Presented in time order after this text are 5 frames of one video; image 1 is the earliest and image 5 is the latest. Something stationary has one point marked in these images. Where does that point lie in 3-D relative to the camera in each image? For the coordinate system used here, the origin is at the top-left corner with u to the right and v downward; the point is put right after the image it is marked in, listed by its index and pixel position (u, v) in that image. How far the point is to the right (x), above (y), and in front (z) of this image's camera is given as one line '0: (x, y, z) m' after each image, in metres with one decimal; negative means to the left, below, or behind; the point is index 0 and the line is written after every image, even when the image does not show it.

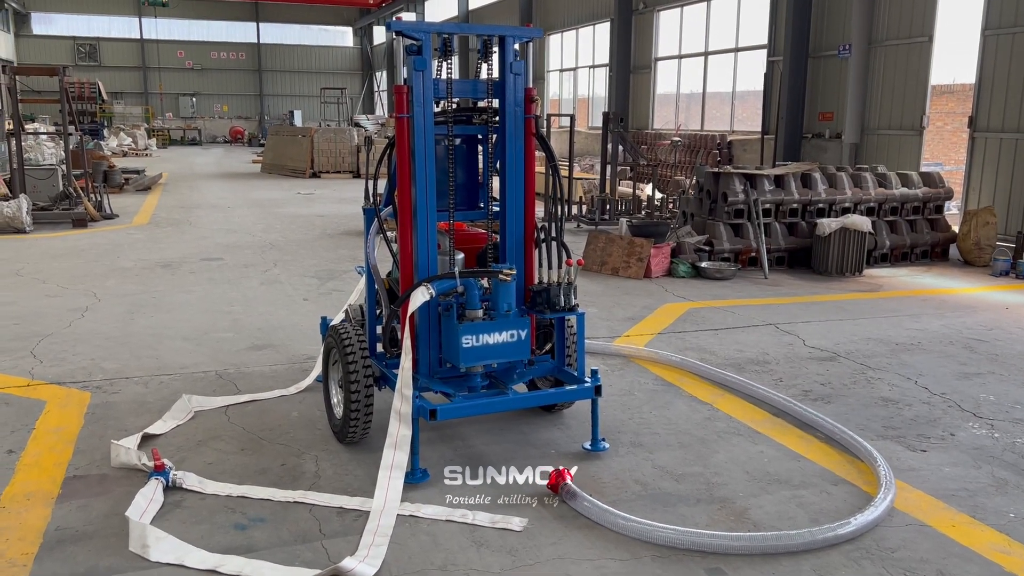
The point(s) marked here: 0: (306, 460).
0: (-0.9, -0.7, +3.7) m
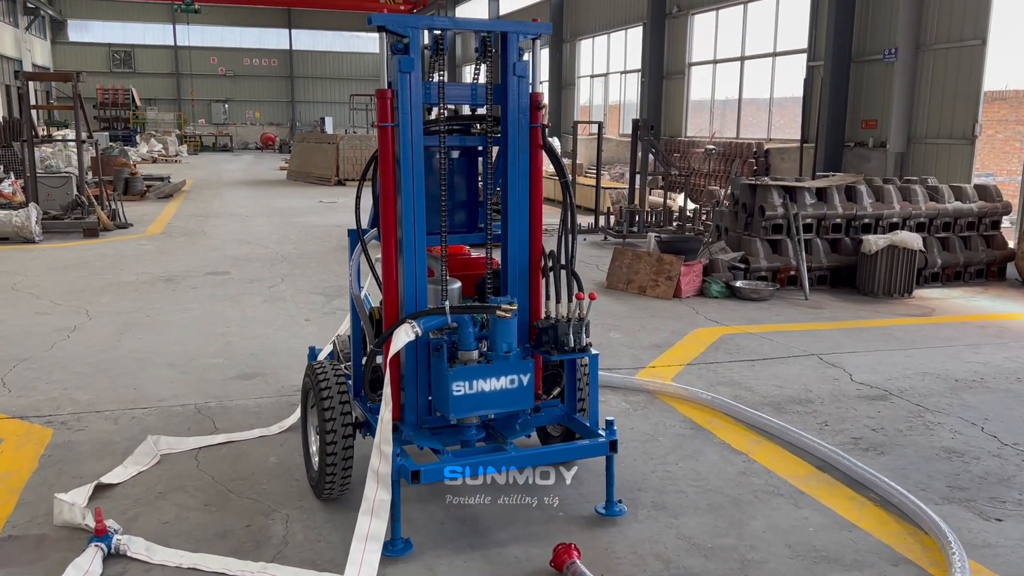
0: (-0.9, -0.9, +3.2) m
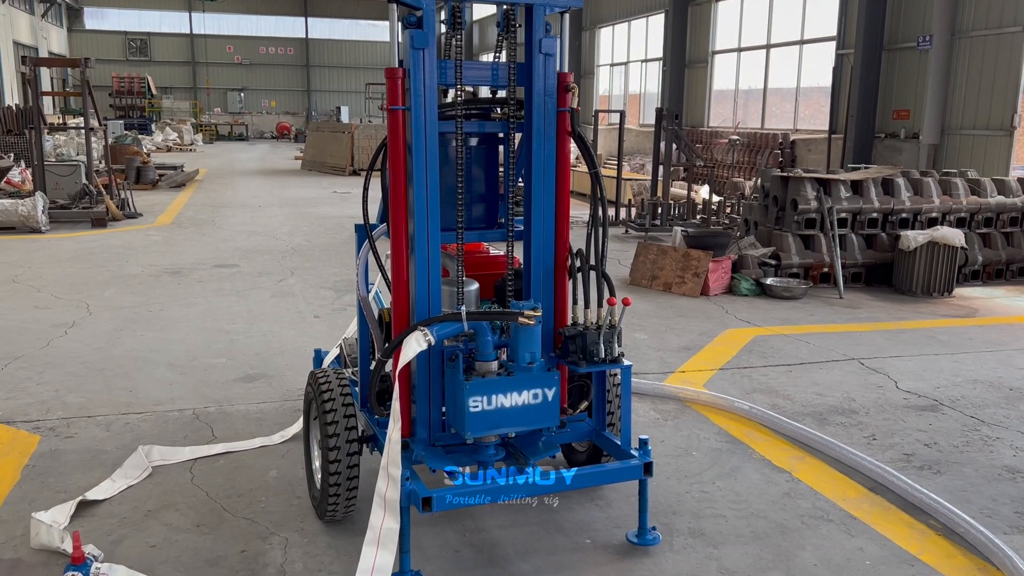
0: (-0.8, -0.9, +2.9) m
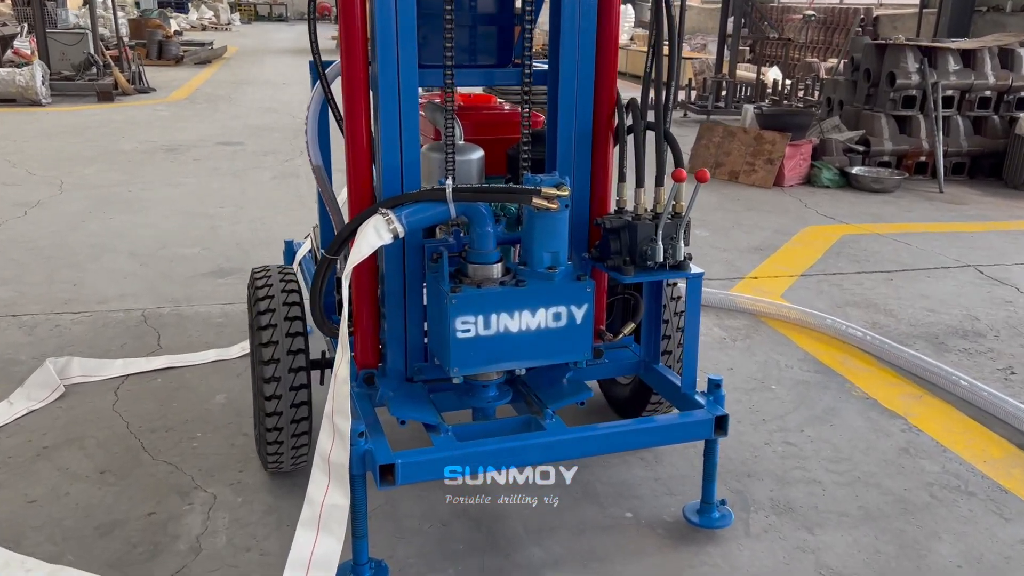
0: (-0.8, -0.5, +2.1) m
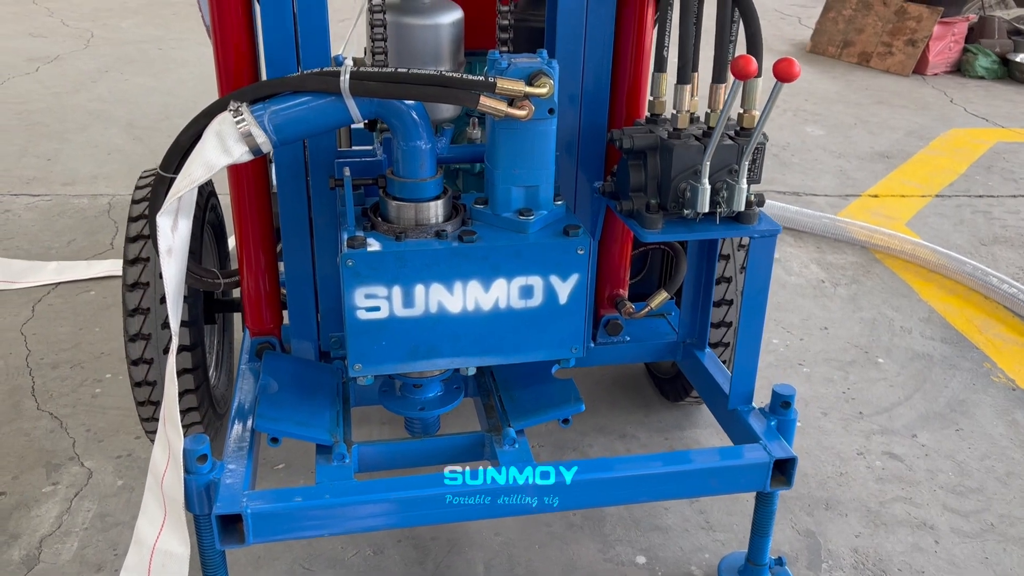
0: (-0.8, -0.4, +1.6) m
